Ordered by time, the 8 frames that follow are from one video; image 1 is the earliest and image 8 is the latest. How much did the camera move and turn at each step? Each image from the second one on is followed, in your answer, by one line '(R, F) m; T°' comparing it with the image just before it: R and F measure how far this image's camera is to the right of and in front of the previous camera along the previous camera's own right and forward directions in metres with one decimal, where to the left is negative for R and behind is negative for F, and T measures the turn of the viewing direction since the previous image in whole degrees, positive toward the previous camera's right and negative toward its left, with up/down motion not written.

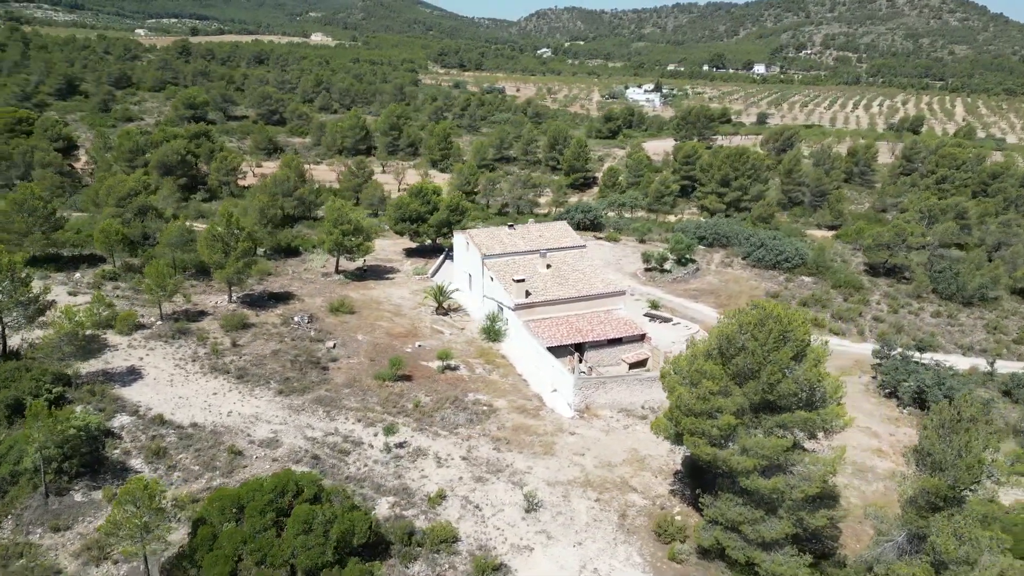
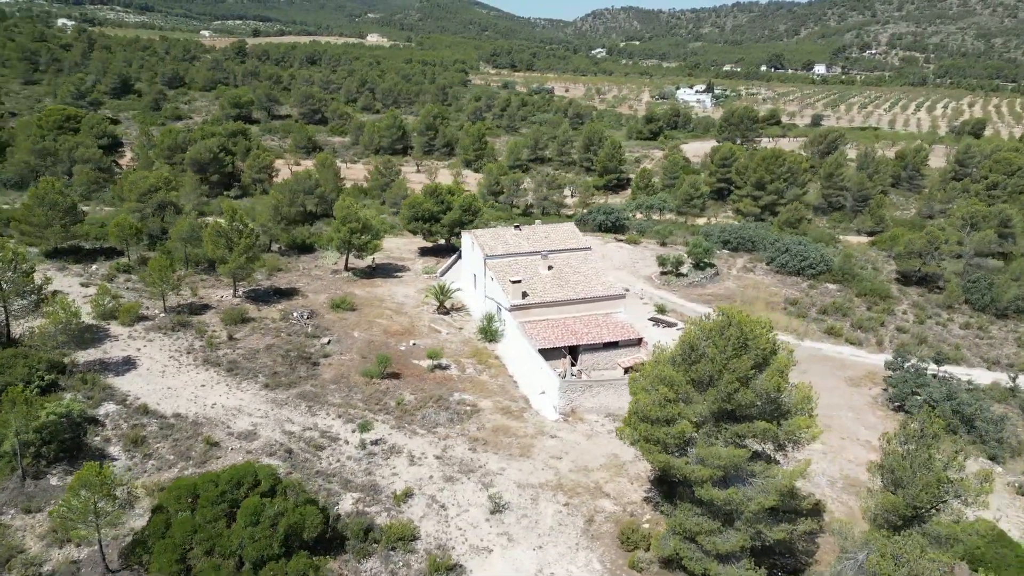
(+2.3, +0.1) m; -4°
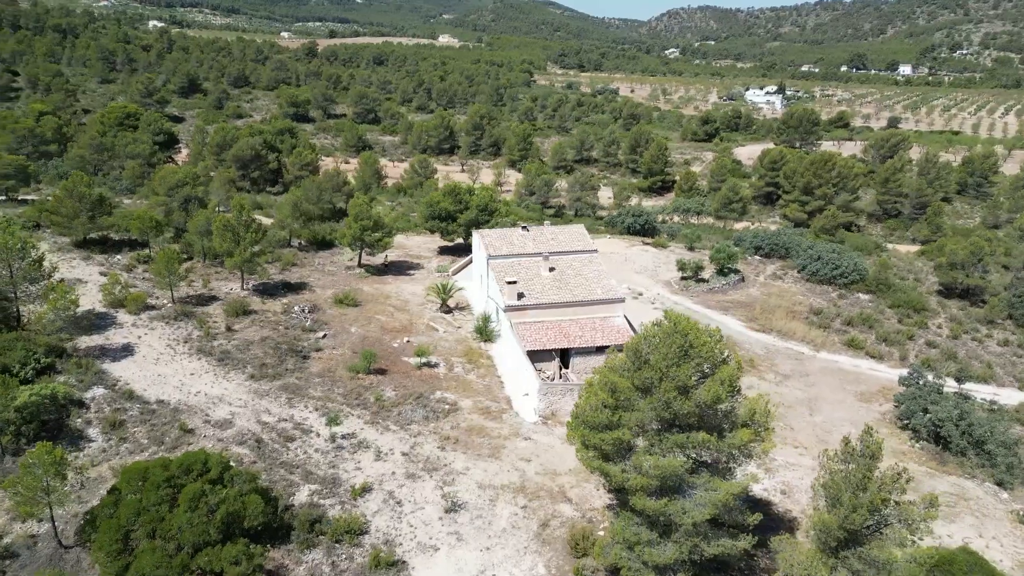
(+3.0, +0.2) m; -5°
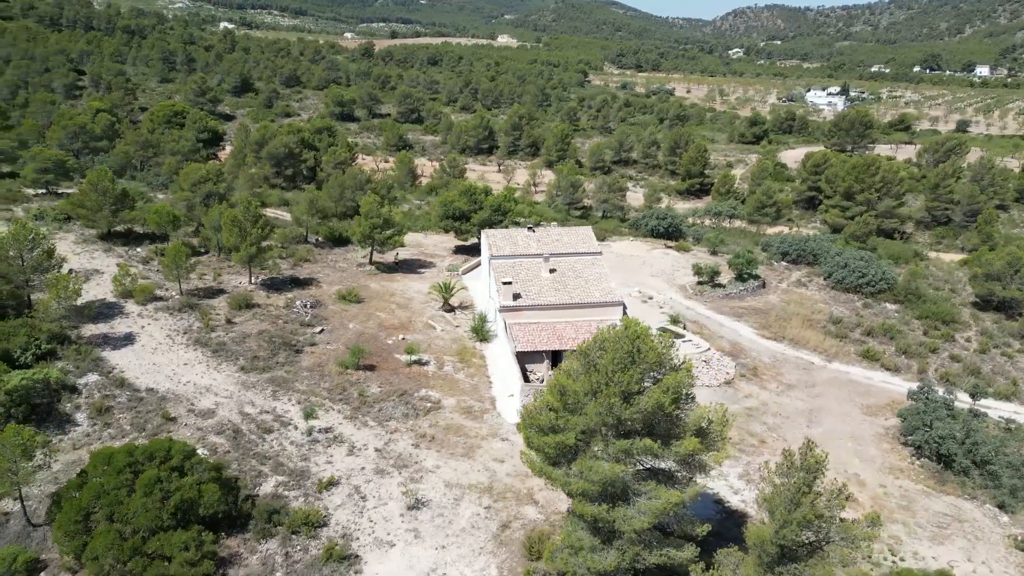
(+2.5, +0.1) m; -4°
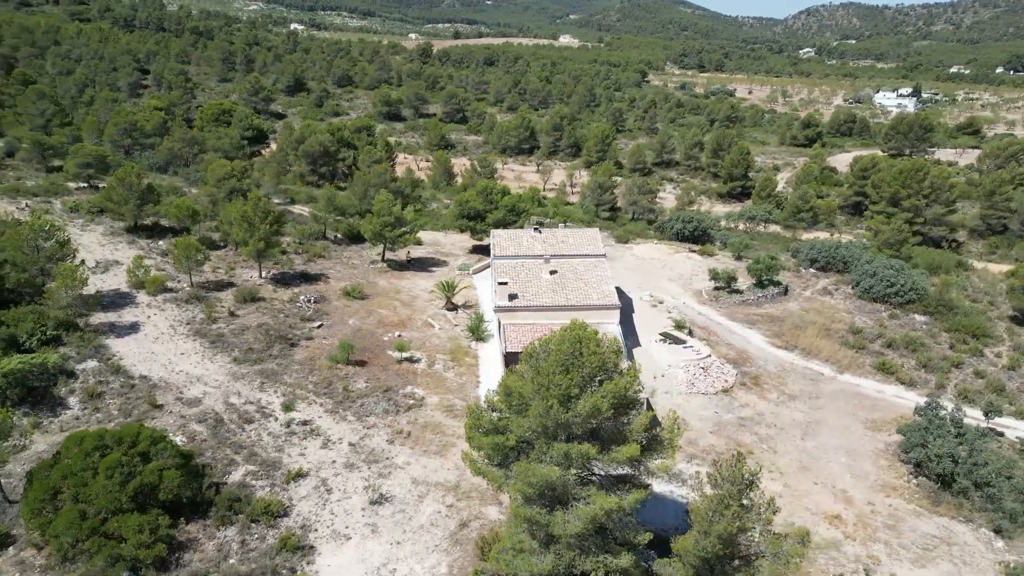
(+2.6, +0.1) m; -5°
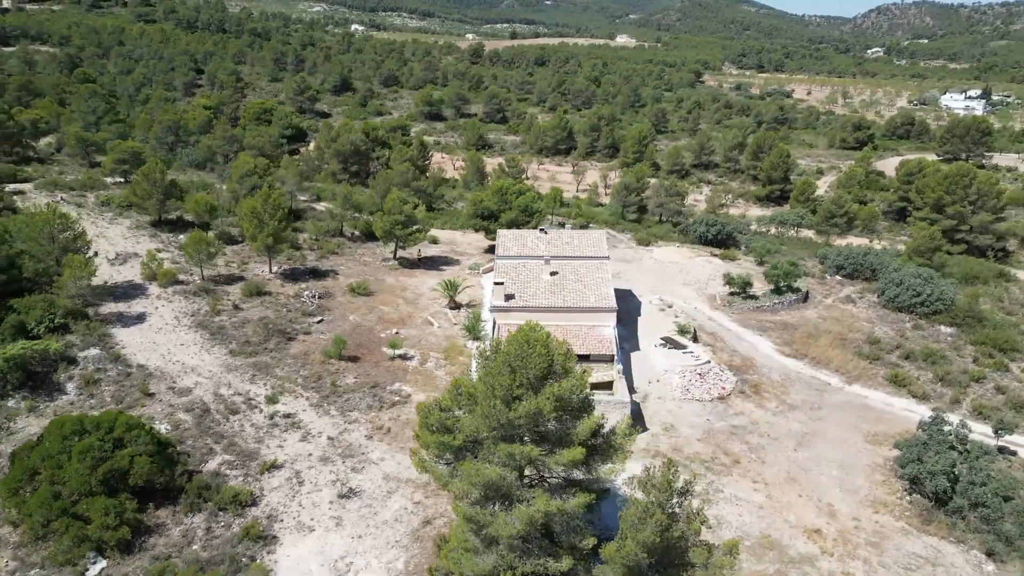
(+2.4, +0.1) m; -4°
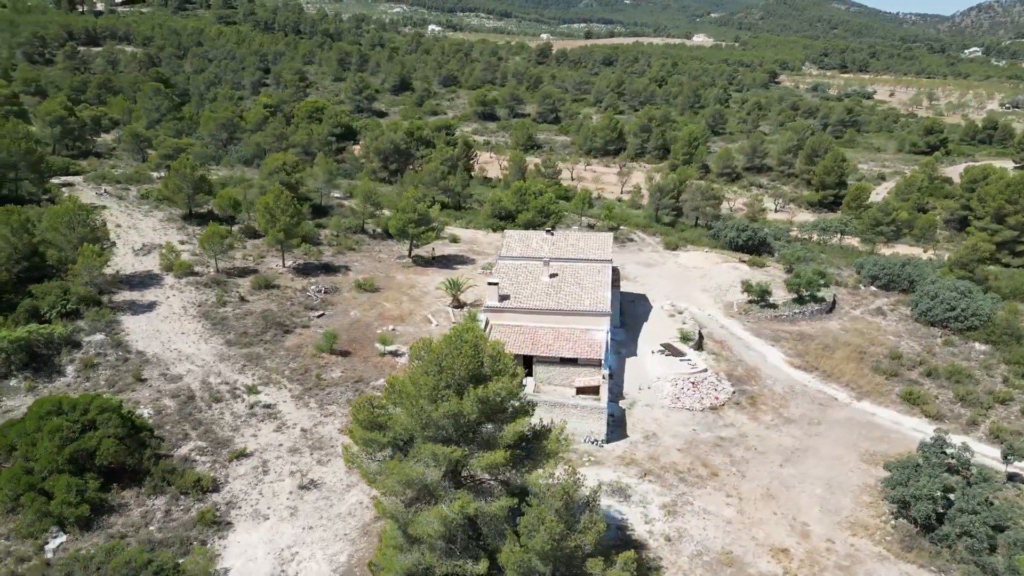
(+3.2, +0.2) m; -5°
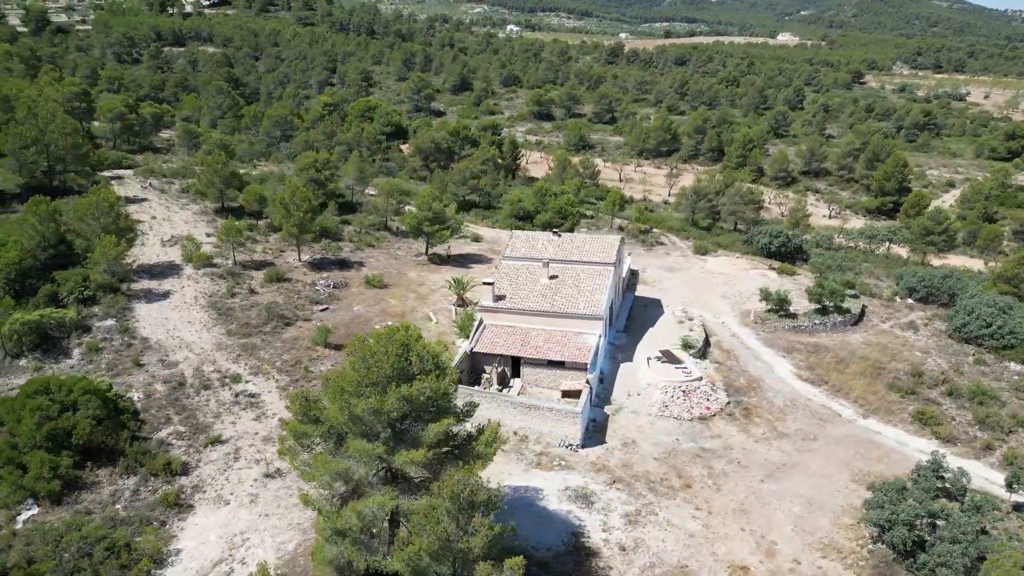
(+3.3, +0.2) m; -6°
